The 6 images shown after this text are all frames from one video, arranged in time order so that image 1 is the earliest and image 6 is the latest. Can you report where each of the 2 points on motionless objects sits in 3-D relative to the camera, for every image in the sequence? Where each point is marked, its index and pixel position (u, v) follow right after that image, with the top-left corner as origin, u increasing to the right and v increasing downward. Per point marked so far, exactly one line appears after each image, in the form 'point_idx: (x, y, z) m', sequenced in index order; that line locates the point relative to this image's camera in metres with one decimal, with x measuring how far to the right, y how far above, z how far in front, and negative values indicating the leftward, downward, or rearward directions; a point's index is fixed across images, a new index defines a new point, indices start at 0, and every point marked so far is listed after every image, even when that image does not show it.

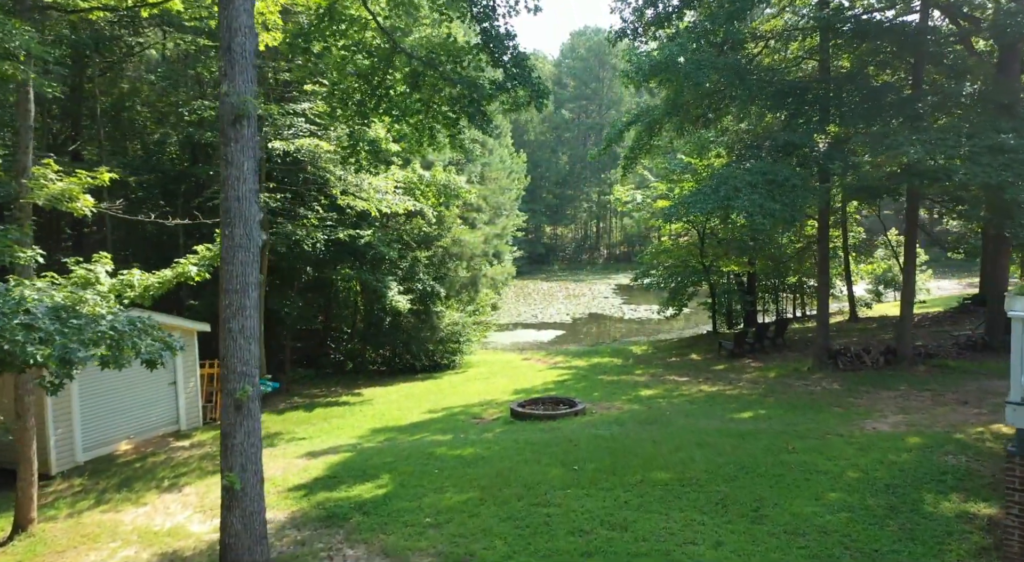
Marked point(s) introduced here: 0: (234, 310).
0: (-2.5, -0.3, +6.5) m
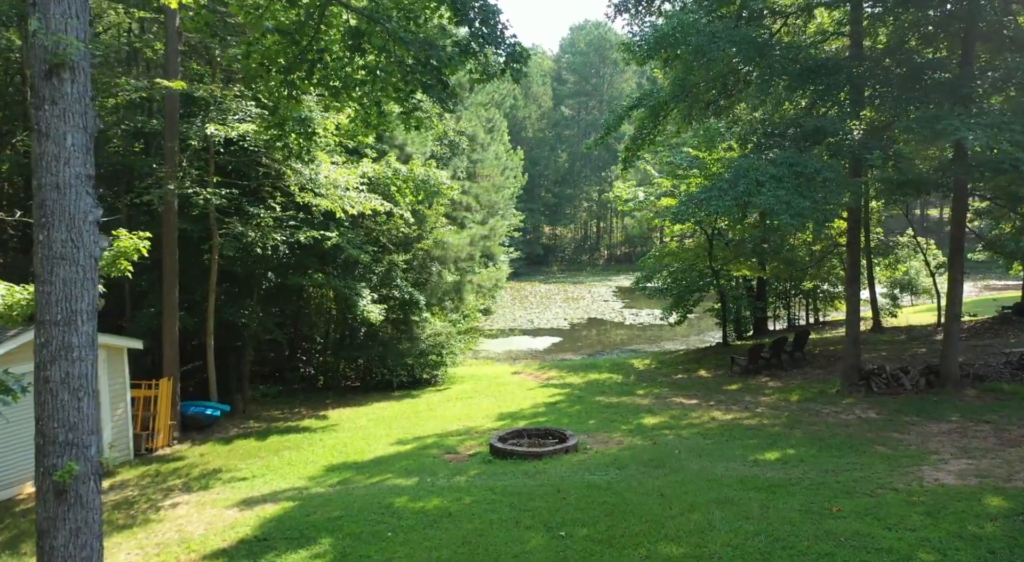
0: (-2.8, -0.4, +4.6) m
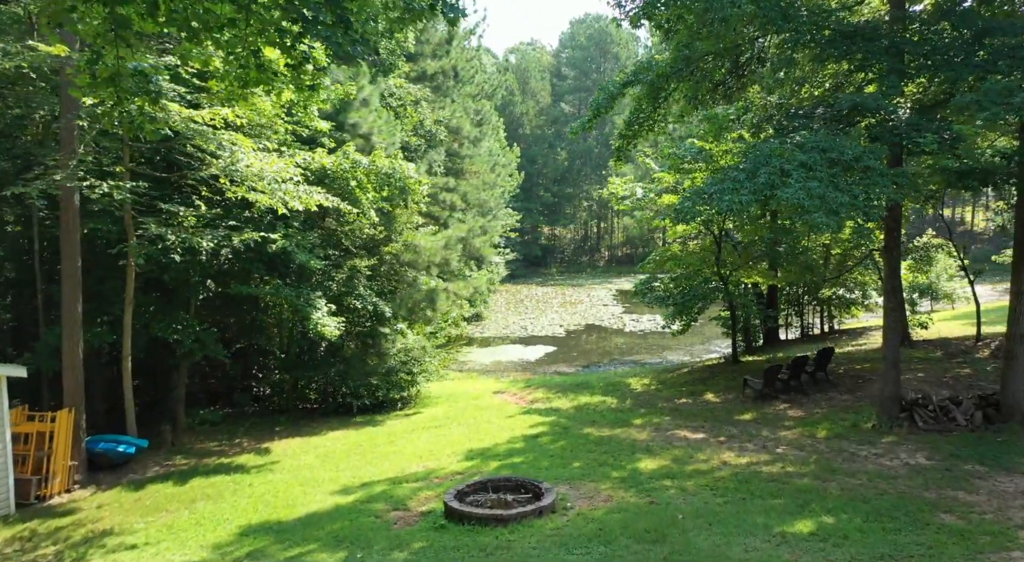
0: (-3.3, -0.6, +2.5) m
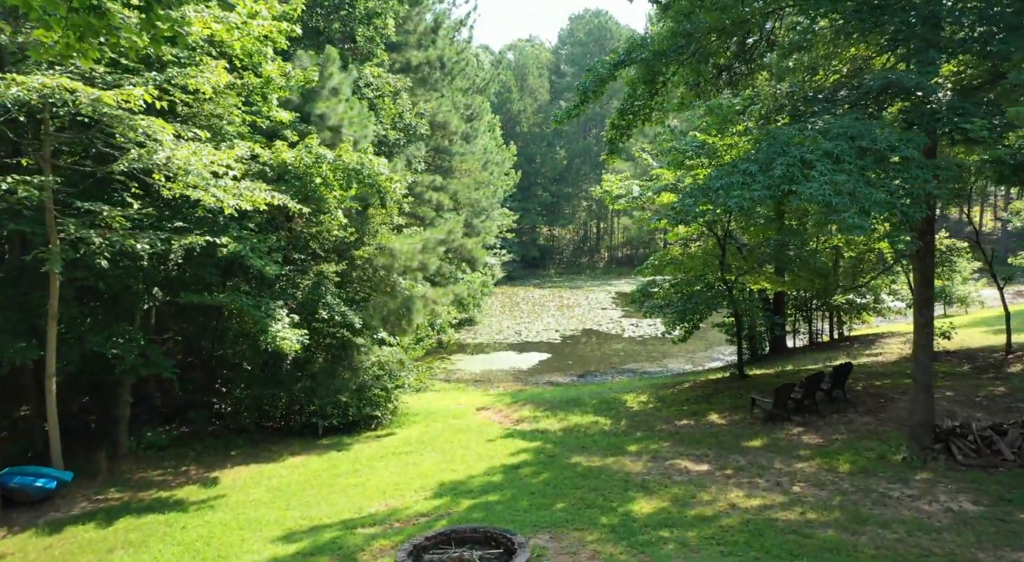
0: (-3.6, -0.7, +1.1) m
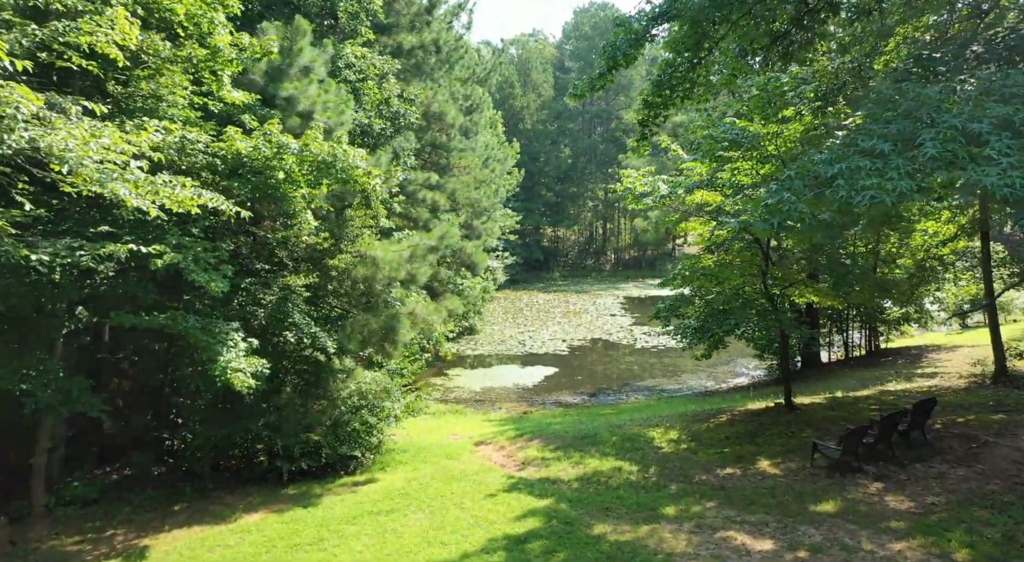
0: (-3.6, -1.0, -1.2) m
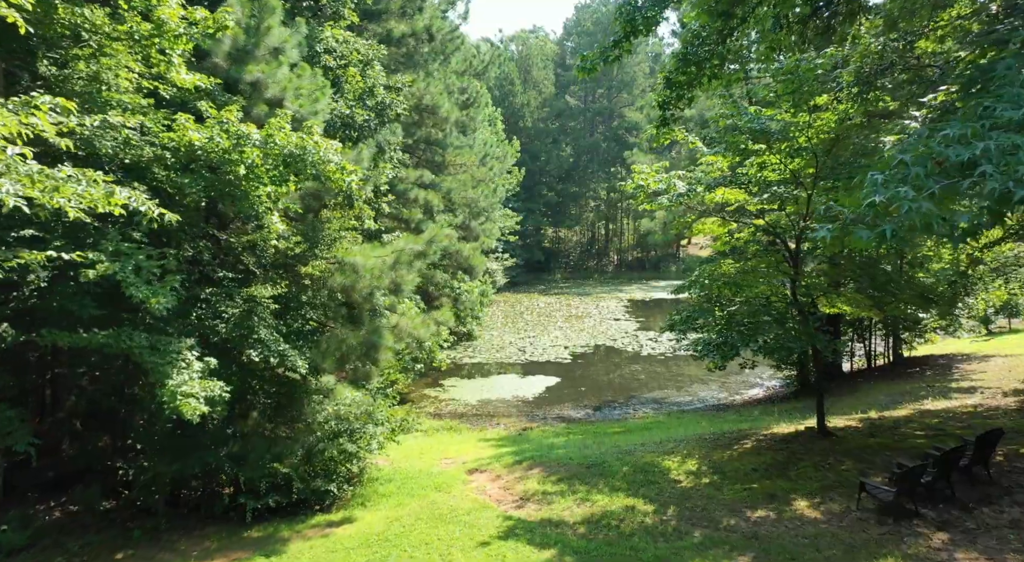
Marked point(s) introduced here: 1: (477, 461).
0: (-3.7, -1.1, -2.5) m
1: (-0.6, -3.1, +12.6) m
